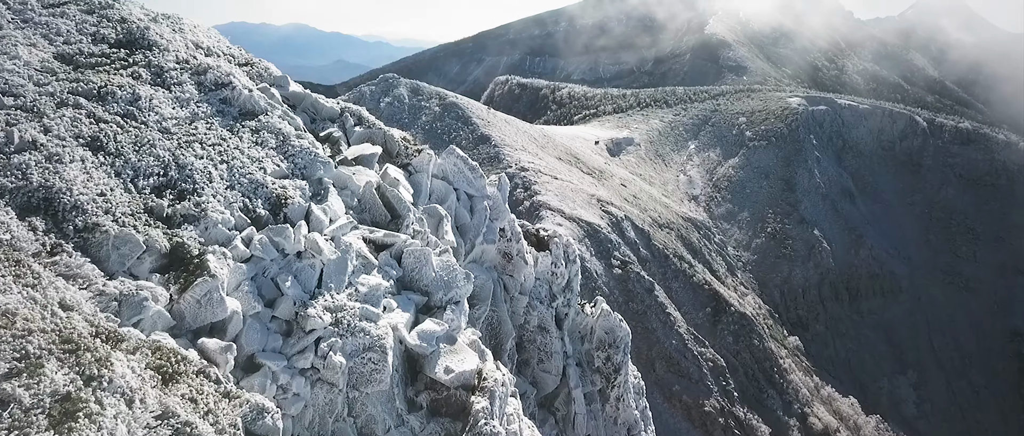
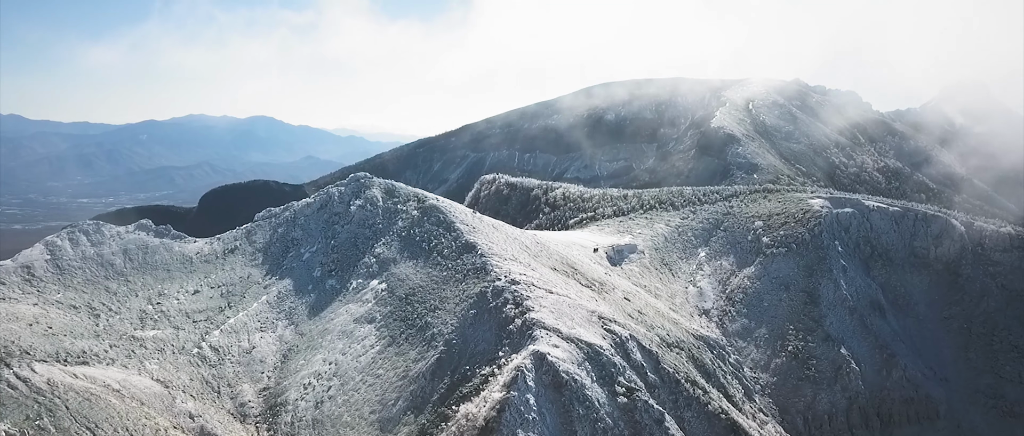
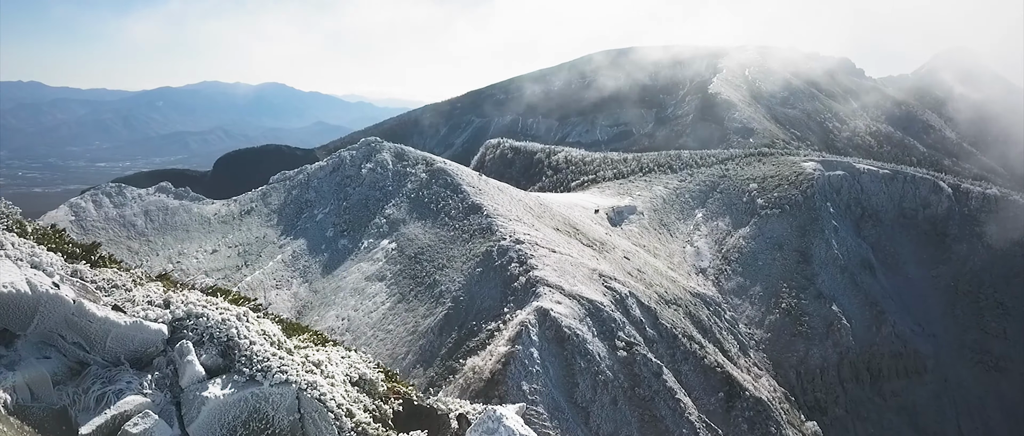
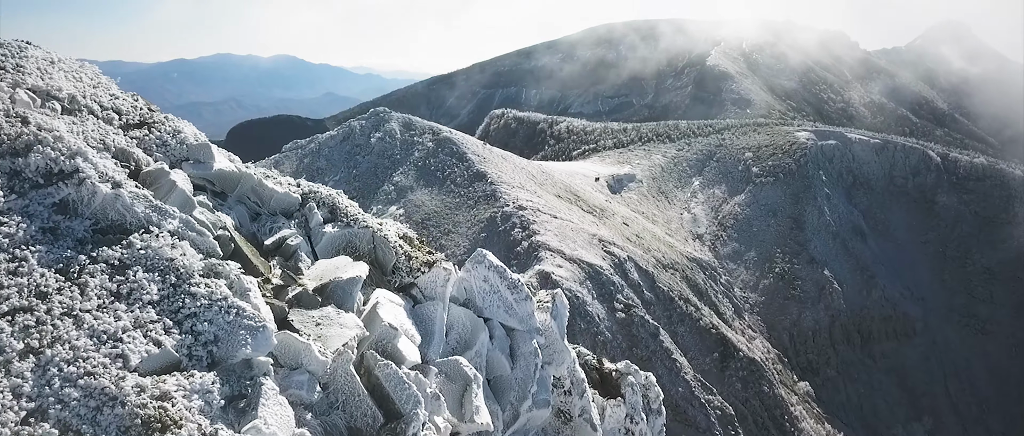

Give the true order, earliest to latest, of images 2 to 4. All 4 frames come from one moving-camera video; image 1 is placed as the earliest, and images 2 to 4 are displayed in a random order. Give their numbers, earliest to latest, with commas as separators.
4, 3, 2
